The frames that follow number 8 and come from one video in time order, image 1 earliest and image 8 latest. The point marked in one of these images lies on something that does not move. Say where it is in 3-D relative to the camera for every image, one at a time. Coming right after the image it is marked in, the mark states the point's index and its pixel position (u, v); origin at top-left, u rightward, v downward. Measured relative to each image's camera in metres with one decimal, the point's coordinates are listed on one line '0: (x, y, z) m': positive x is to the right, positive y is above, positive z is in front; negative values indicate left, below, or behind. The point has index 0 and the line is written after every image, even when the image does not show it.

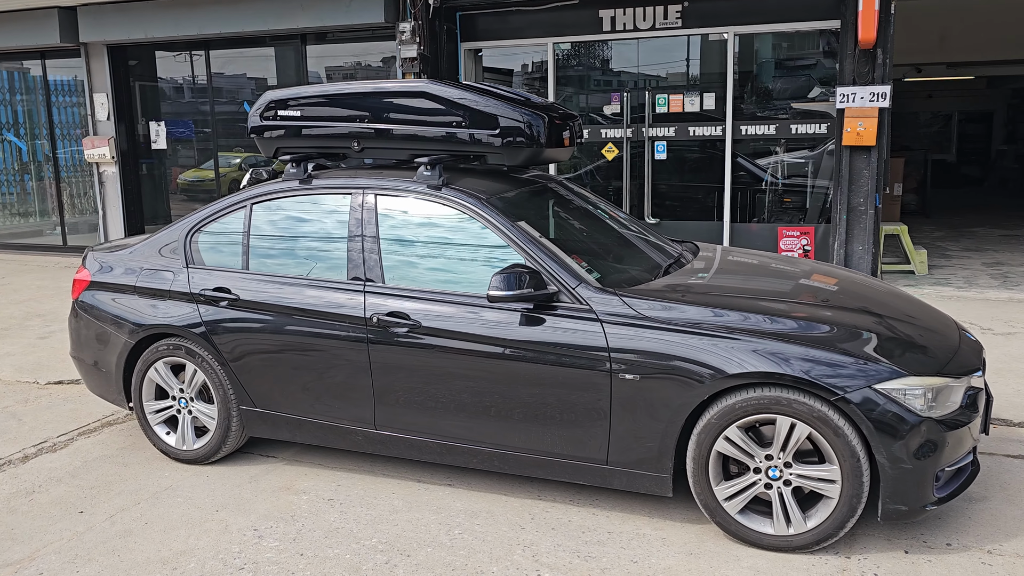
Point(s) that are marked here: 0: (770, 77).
0: (+2.4, +2.0, +7.8) m
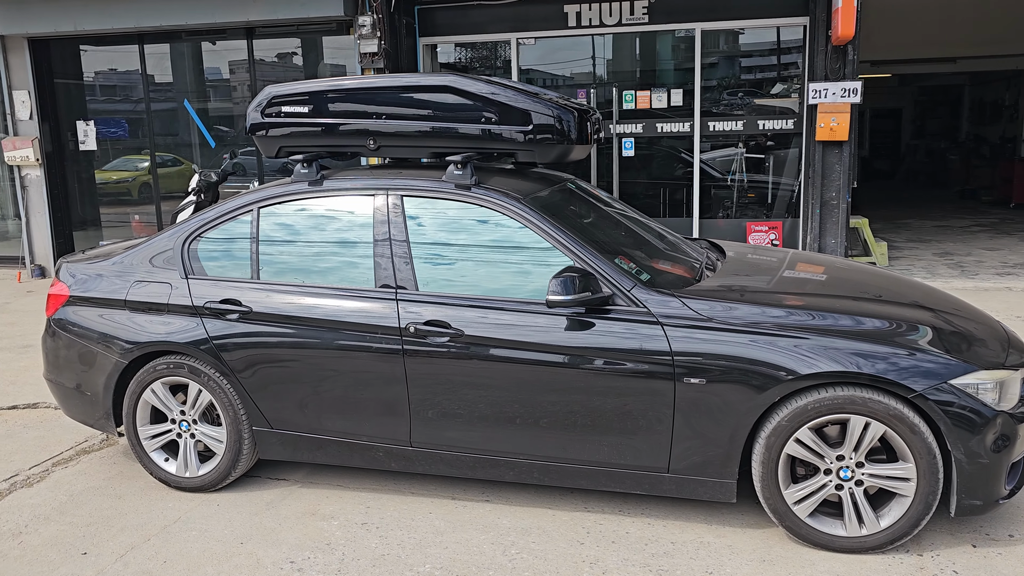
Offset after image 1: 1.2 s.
0: (+2.1, +2.0, +7.9) m
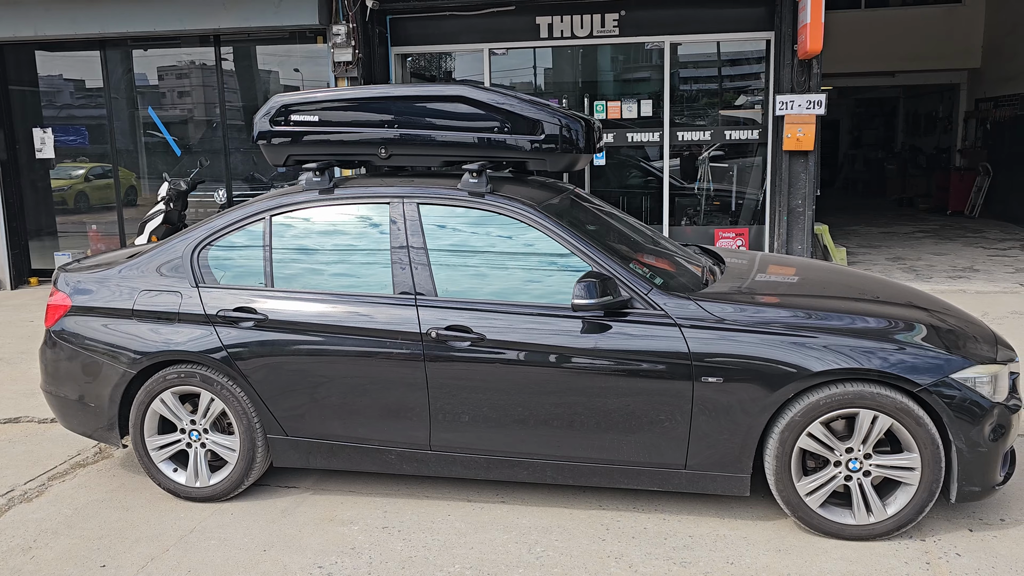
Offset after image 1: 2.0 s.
0: (+1.8, +2.0, +8.1) m
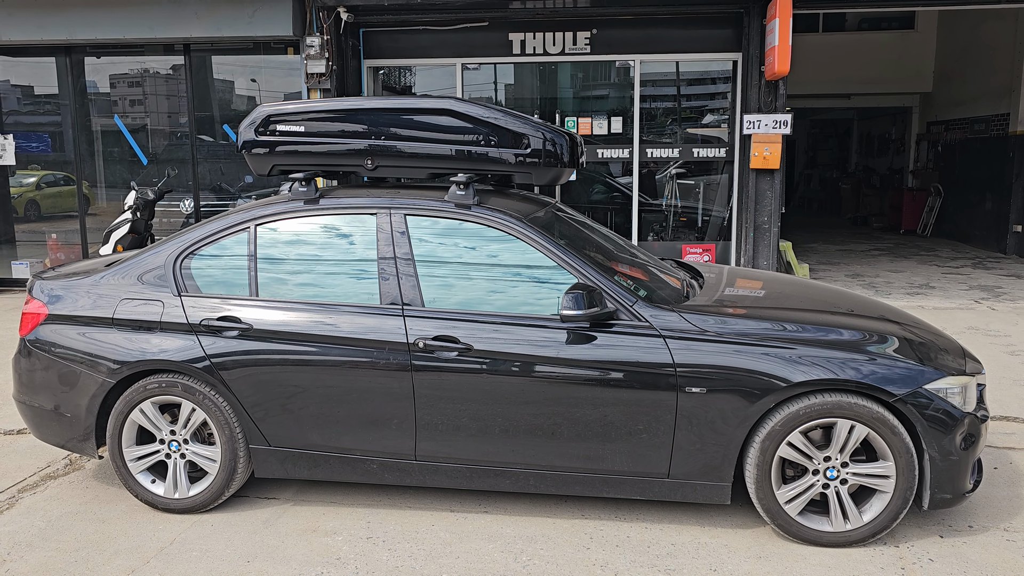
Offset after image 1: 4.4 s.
0: (+1.5, +1.8, +8.3) m
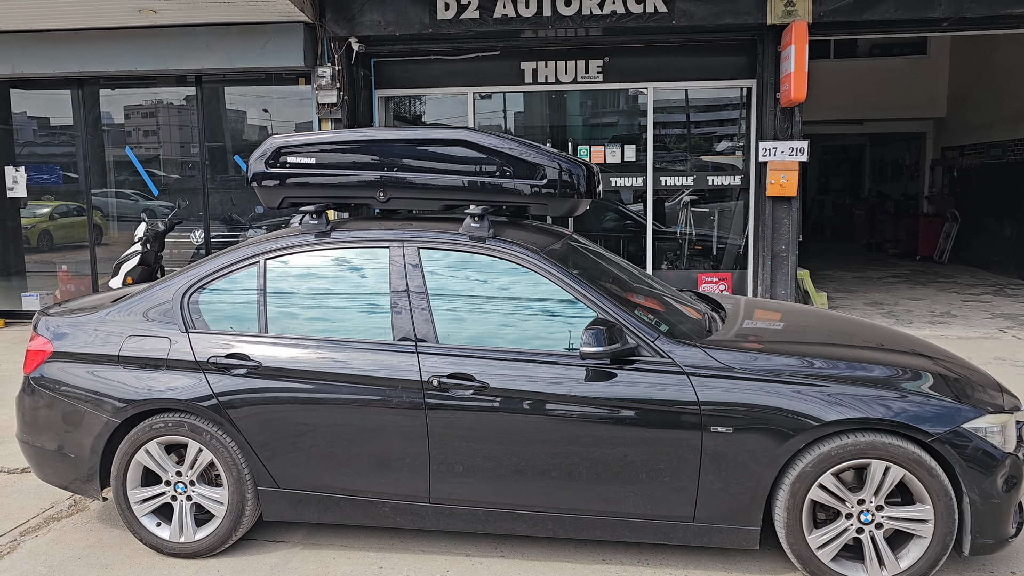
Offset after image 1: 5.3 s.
0: (+1.6, +1.5, +8.2) m
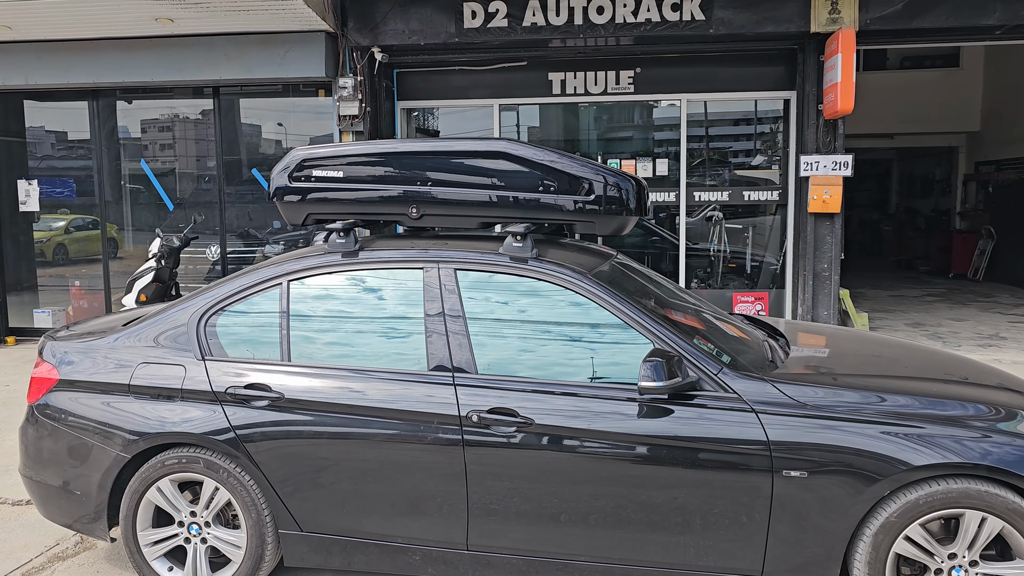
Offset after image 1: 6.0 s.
0: (+1.9, +1.4, +7.9) m
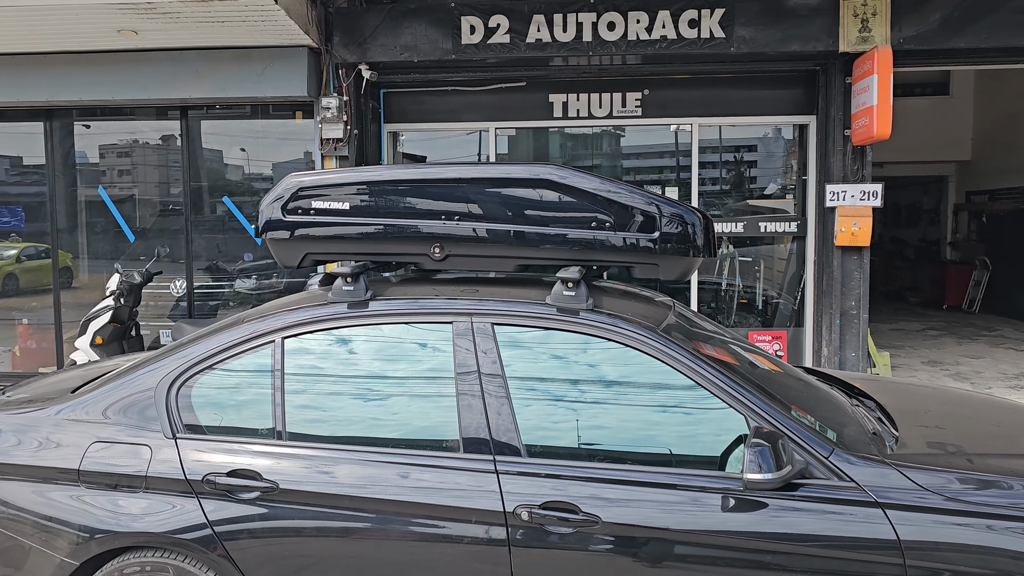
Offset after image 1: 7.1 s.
0: (+1.8, +1.0, +7.4) m
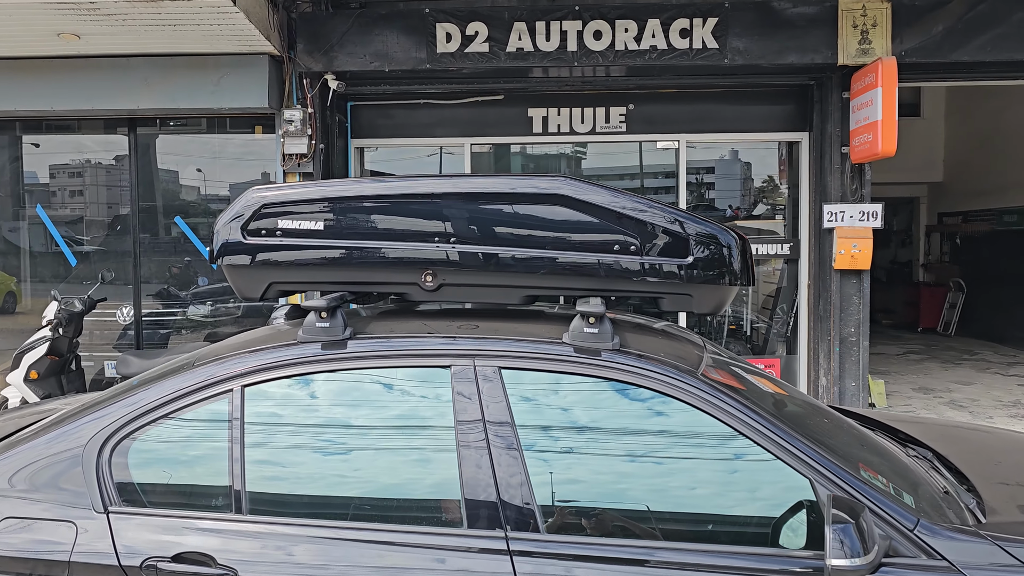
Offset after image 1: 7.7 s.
0: (+1.6, +0.8, +7.0) m
